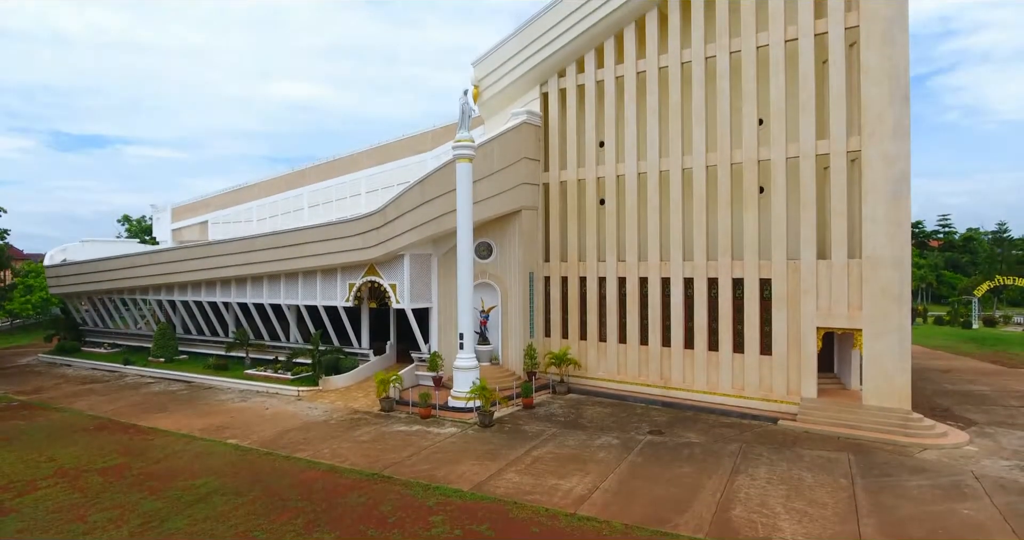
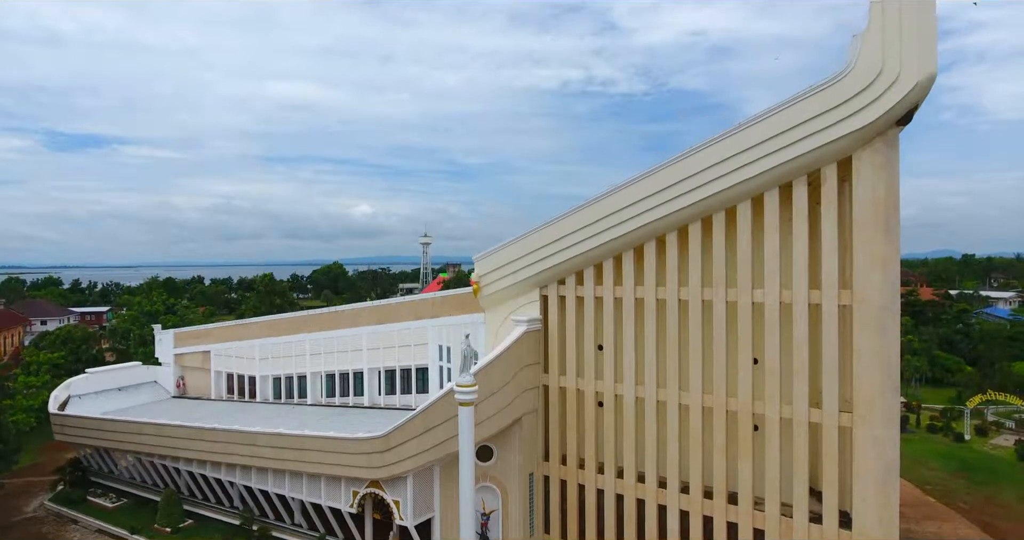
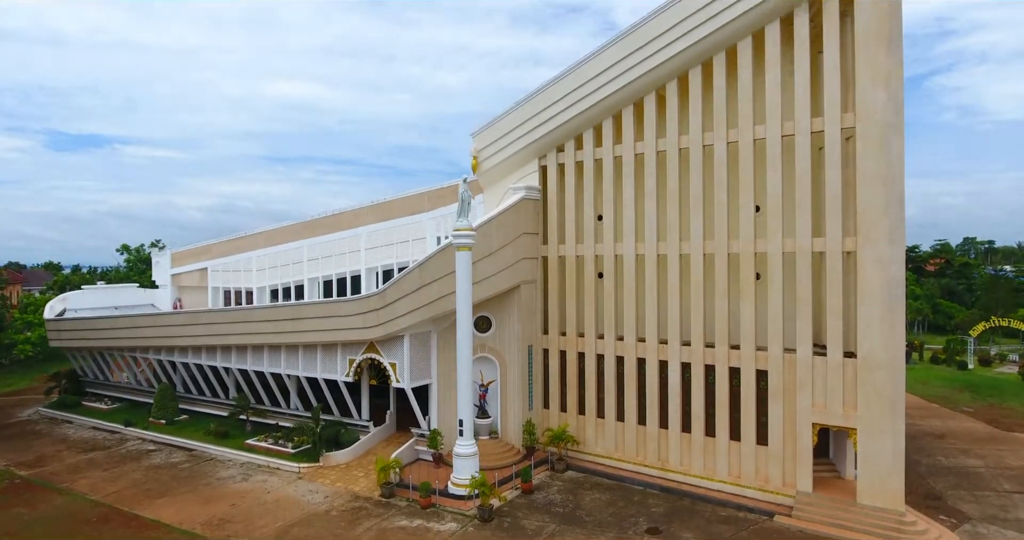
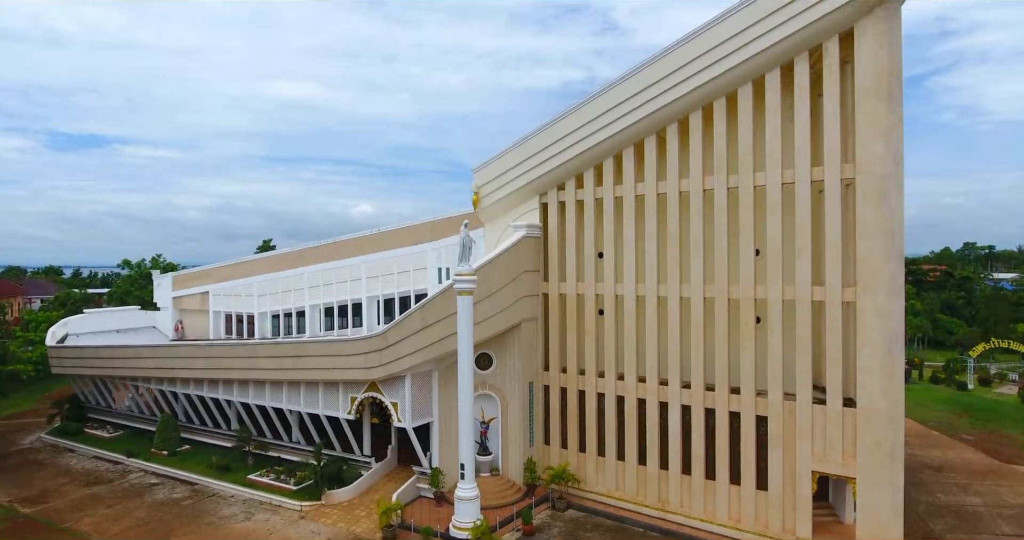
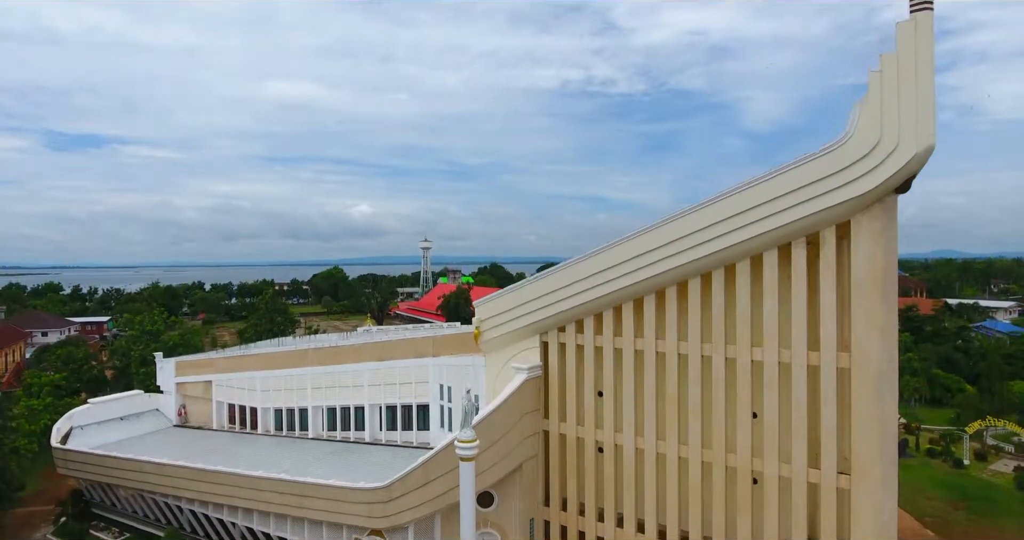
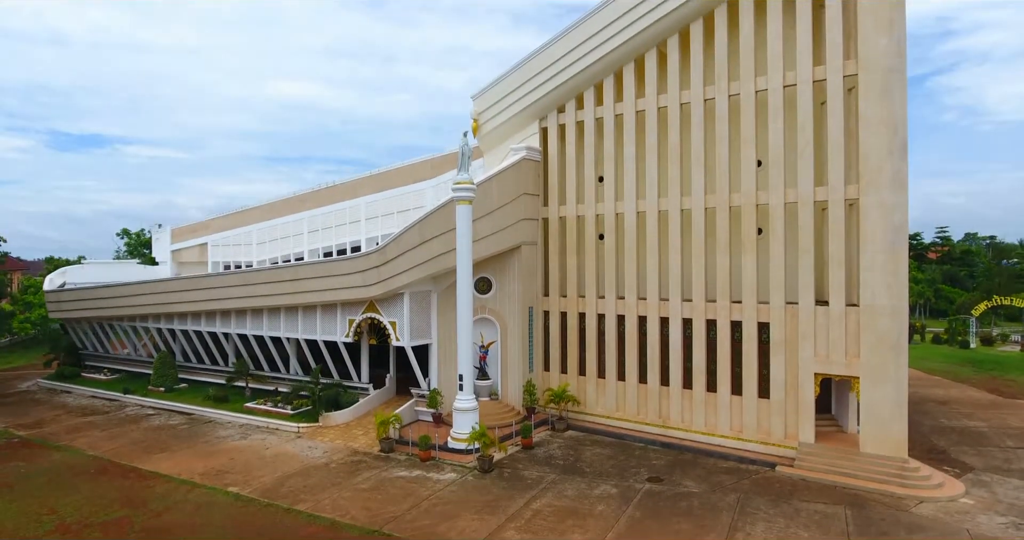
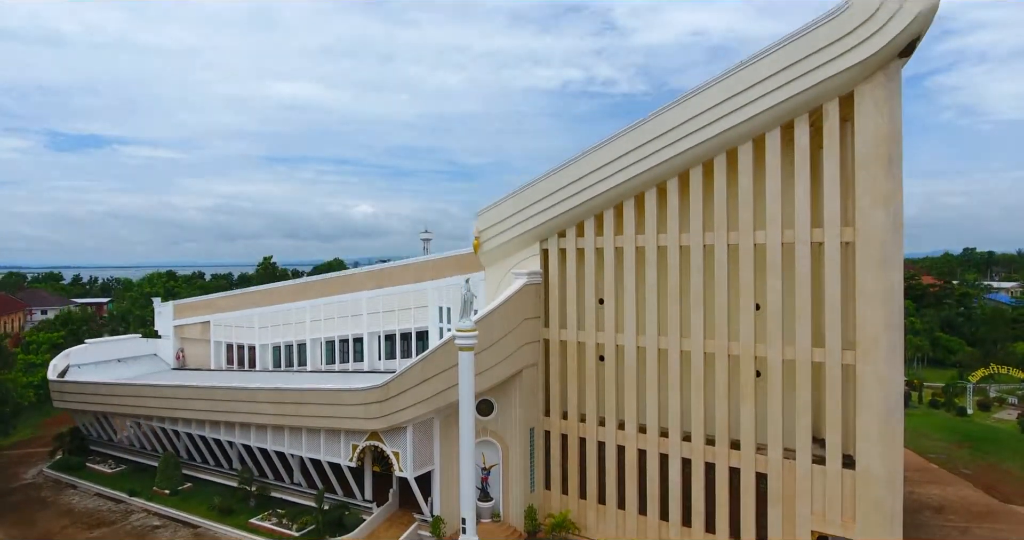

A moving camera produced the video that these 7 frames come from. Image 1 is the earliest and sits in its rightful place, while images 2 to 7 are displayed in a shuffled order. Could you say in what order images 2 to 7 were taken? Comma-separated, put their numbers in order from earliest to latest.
6, 3, 4, 7, 2, 5
